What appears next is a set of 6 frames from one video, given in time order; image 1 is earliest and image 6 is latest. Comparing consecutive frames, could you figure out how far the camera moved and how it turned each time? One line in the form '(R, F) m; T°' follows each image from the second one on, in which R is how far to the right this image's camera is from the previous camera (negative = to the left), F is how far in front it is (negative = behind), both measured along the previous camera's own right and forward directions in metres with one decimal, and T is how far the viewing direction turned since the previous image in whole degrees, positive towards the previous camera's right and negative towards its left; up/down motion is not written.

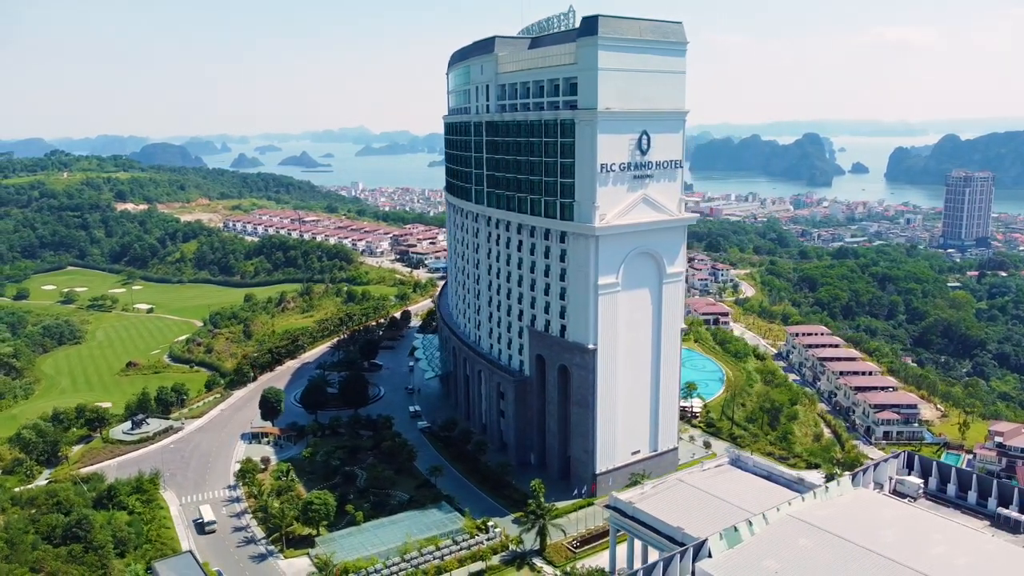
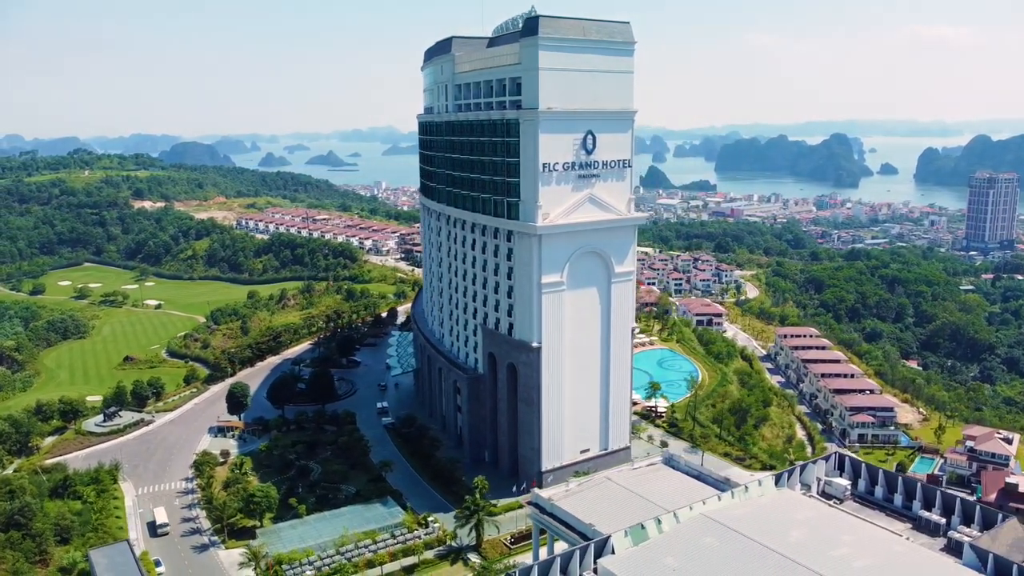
(+4.1, -0.3) m; -2°
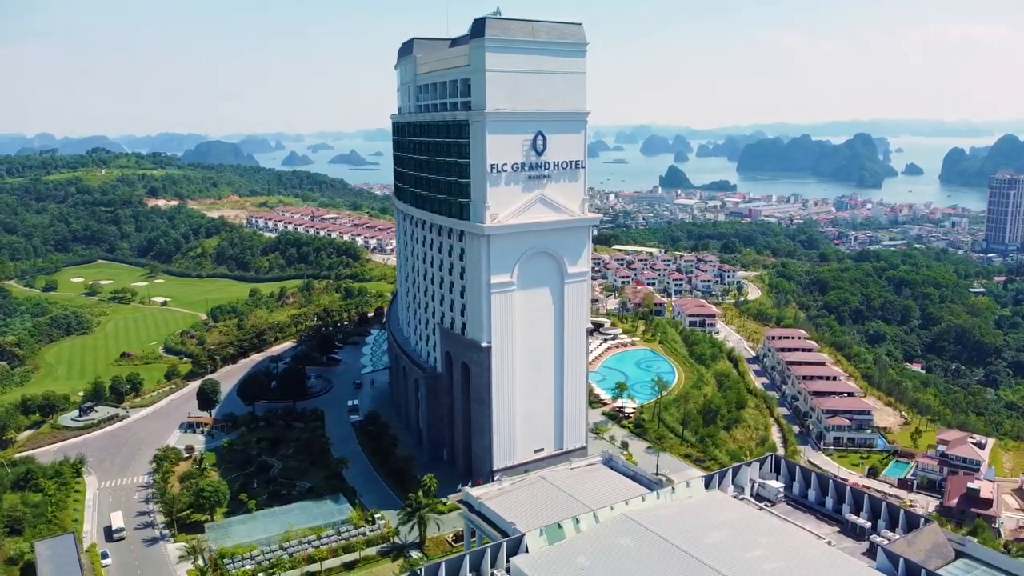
(+3.7, -0.2) m; -2°
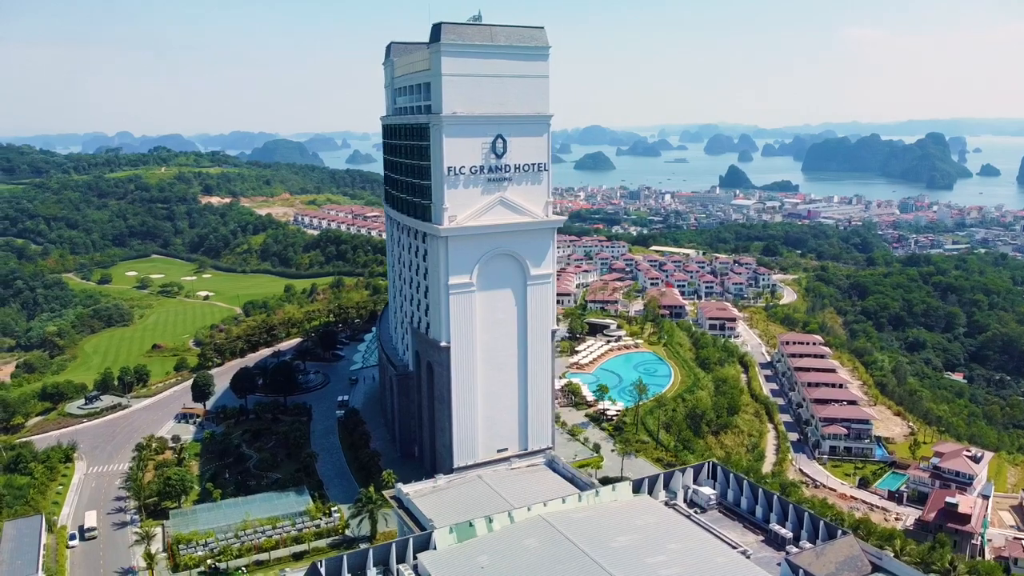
(+5.2, -0.3) m; -4°
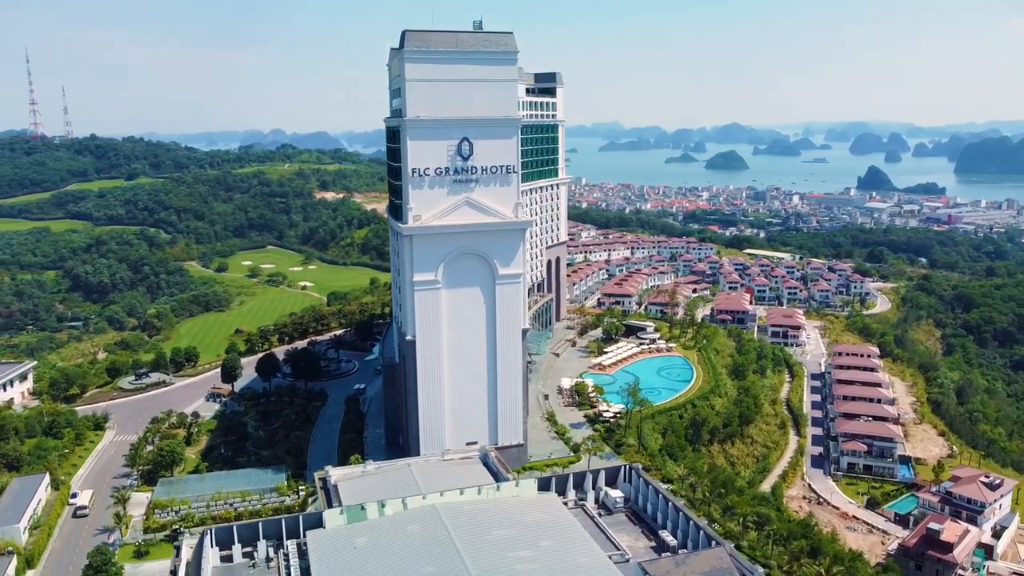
(+8.8, -0.4) m; -9°
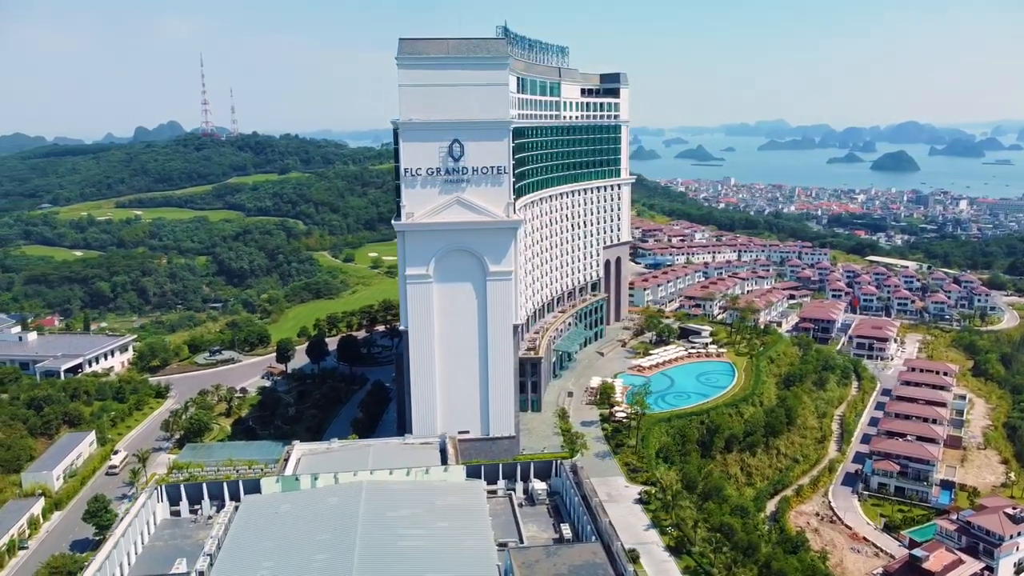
(+9.0, -0.7) m; -11°
